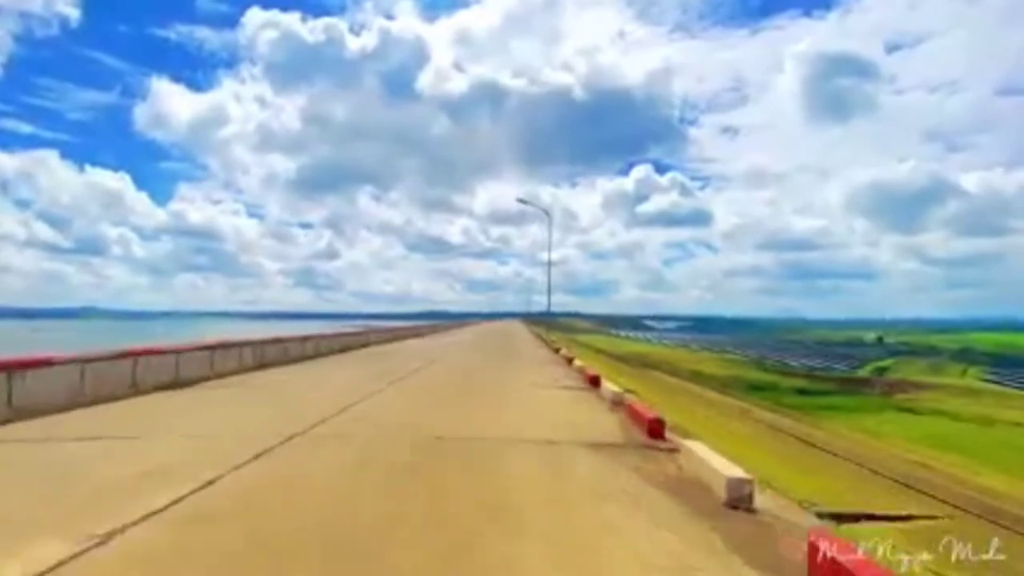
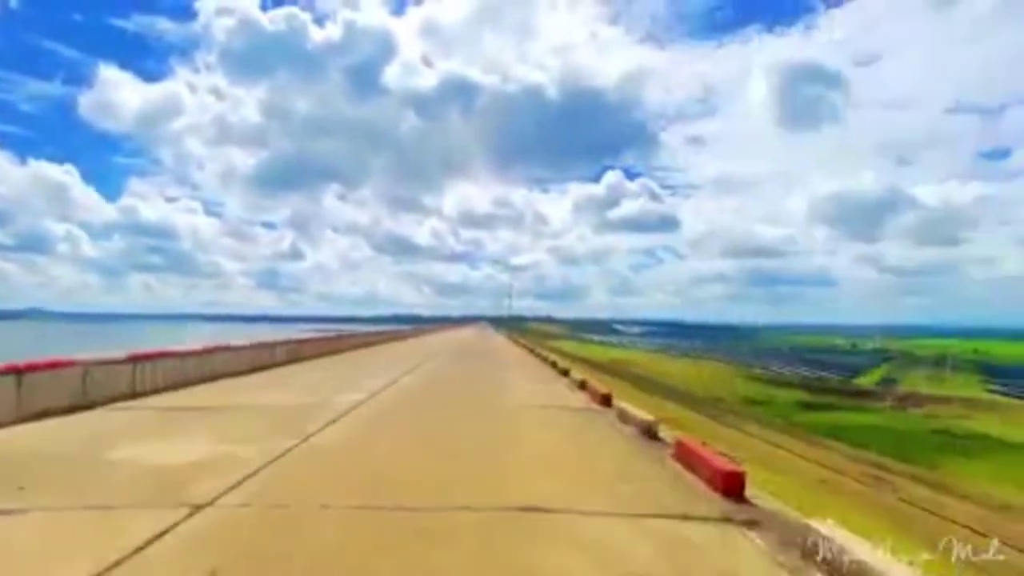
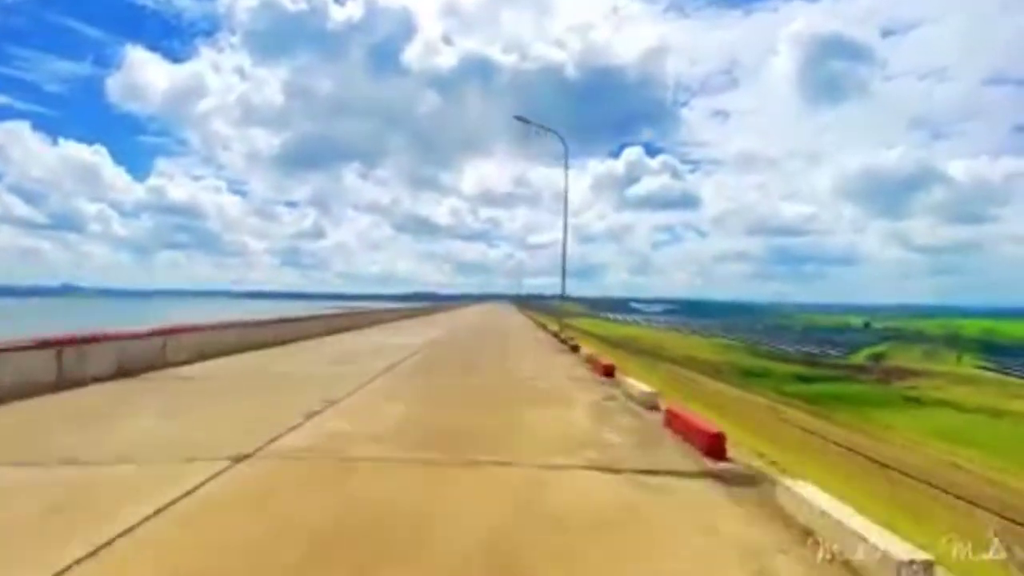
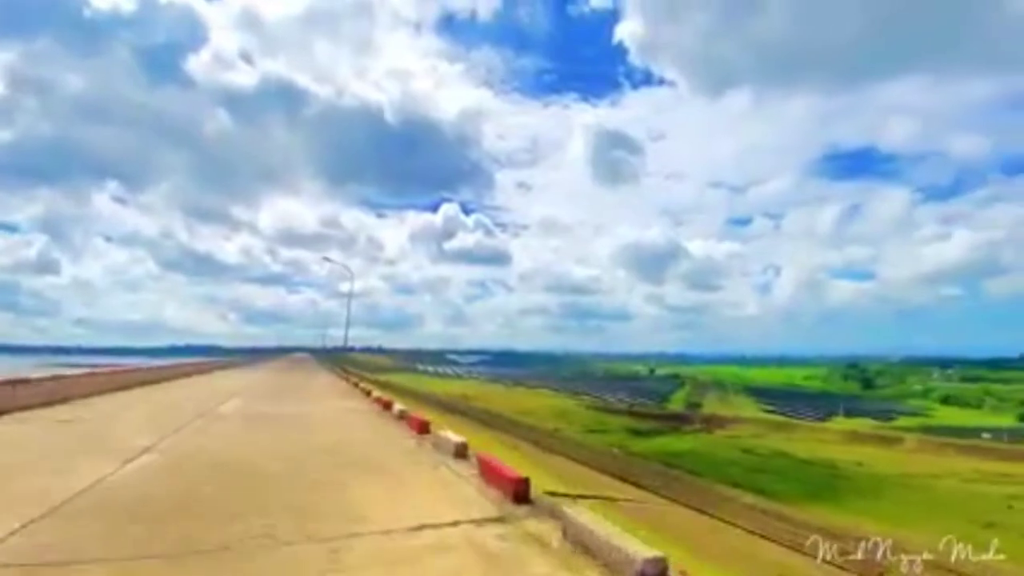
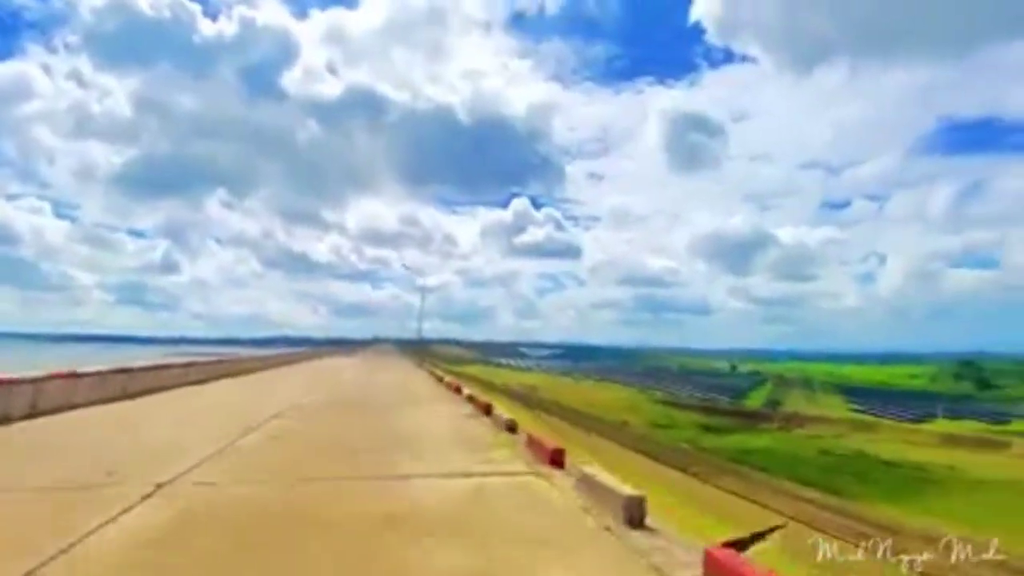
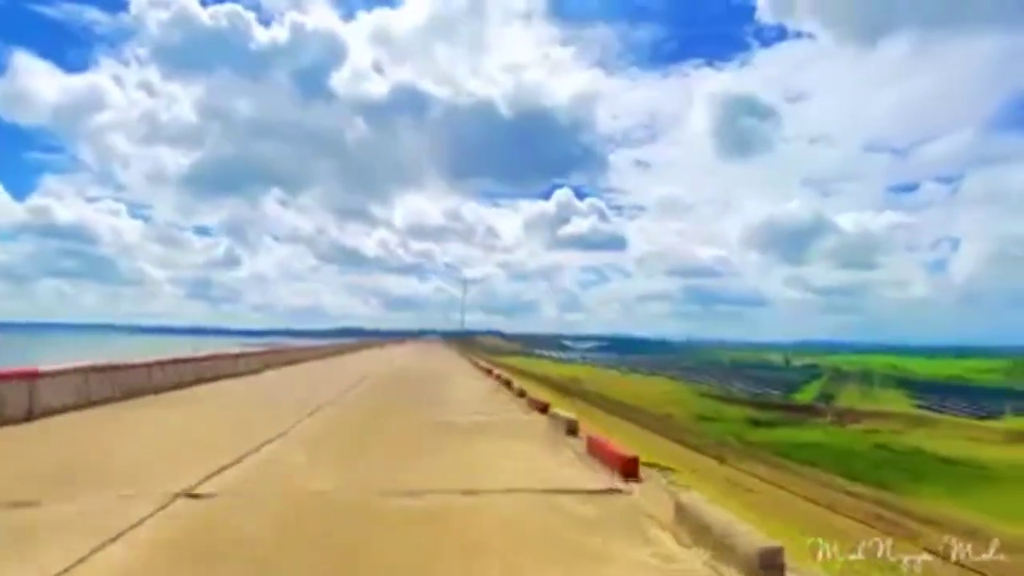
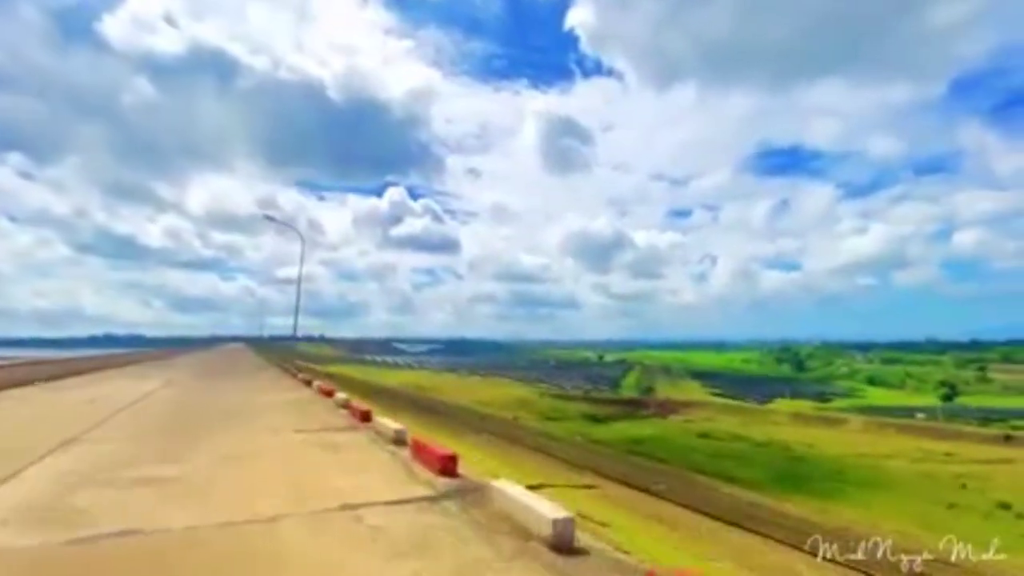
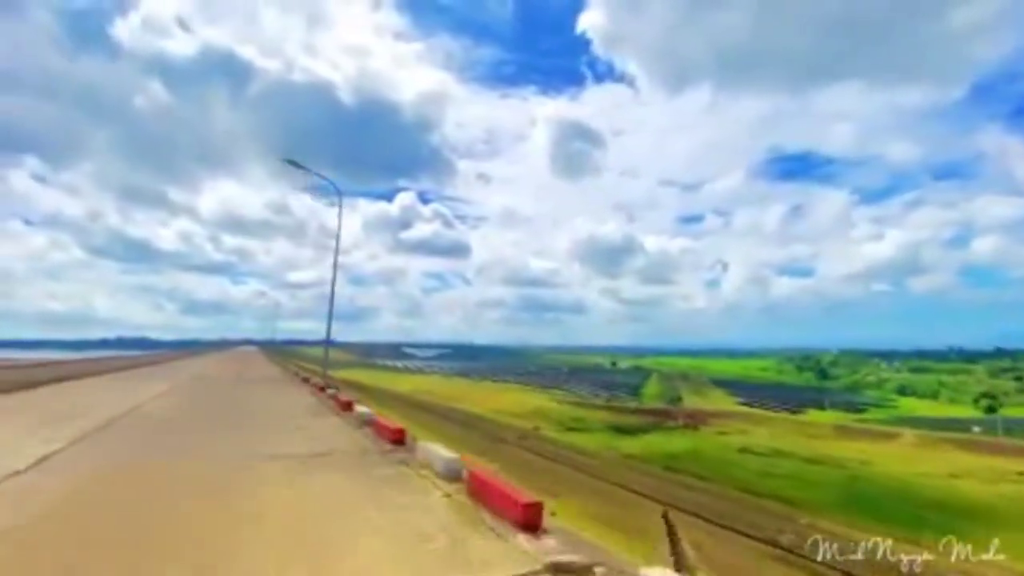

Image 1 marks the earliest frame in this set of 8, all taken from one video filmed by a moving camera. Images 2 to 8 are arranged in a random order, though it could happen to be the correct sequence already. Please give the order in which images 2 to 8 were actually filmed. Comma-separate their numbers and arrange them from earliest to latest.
3, 2, 6, 5, 4, 7, 8
